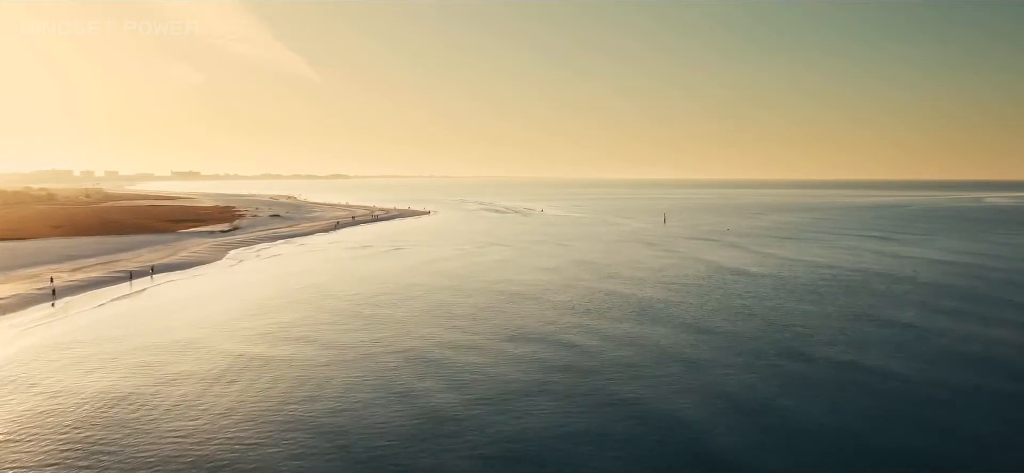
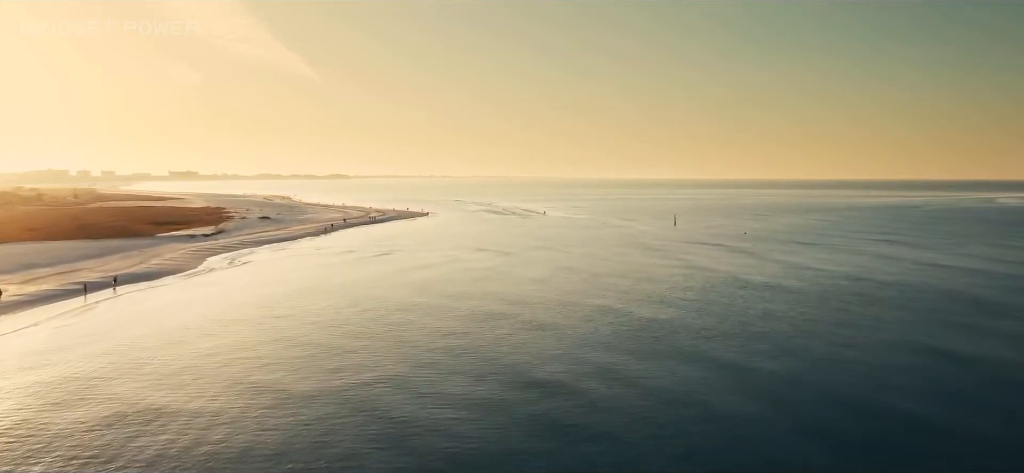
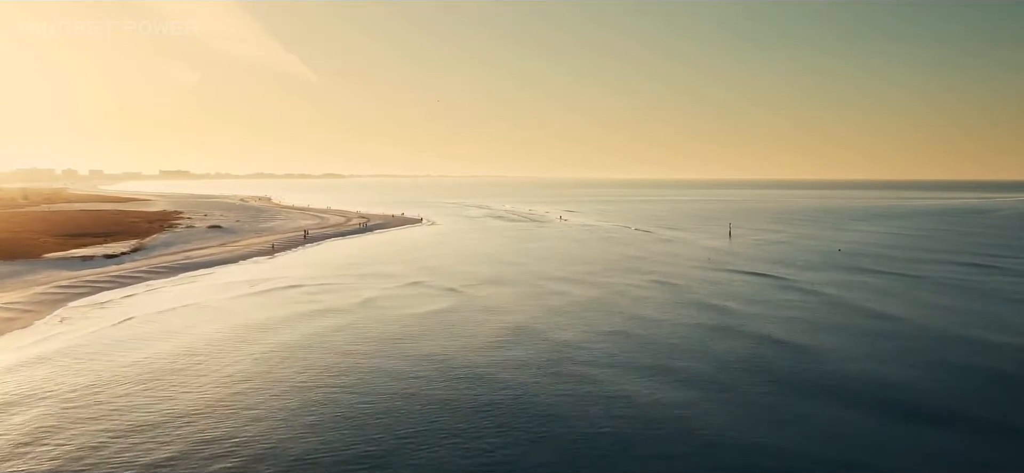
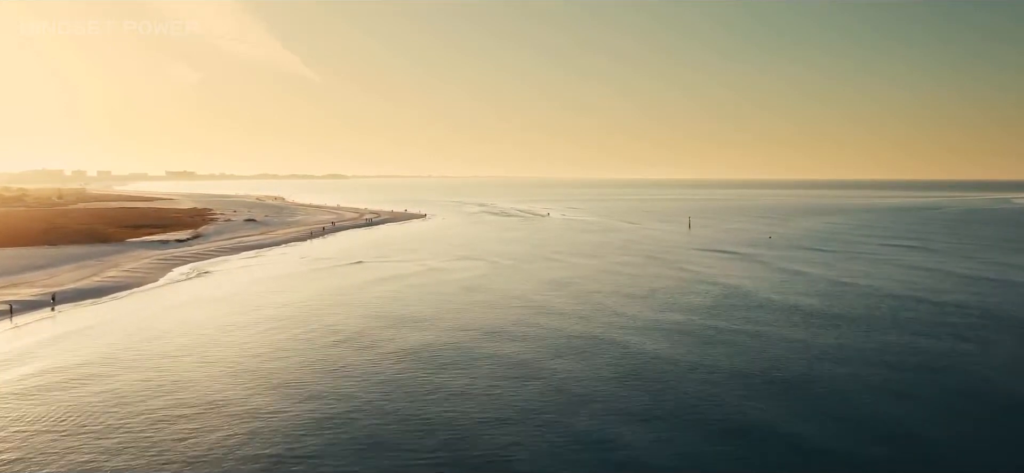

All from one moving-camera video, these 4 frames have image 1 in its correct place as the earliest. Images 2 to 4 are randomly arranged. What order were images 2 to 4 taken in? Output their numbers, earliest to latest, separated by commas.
2, 4, 3
